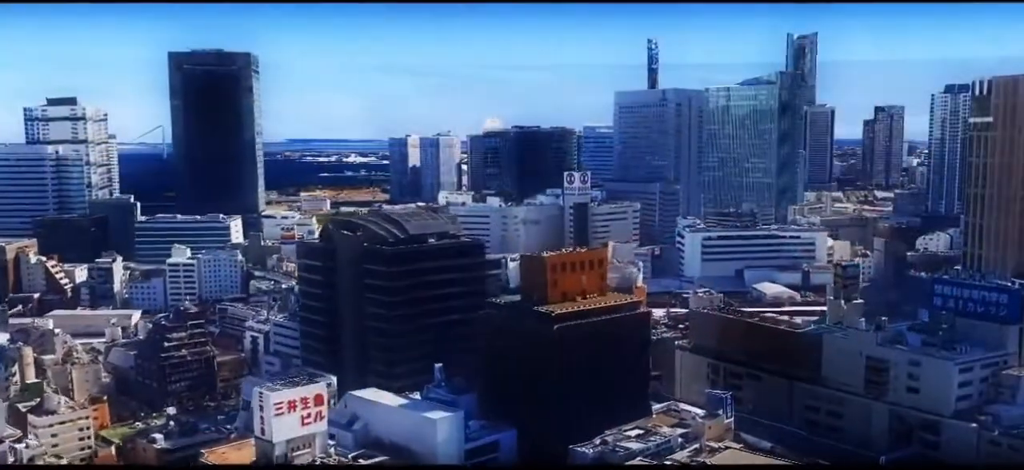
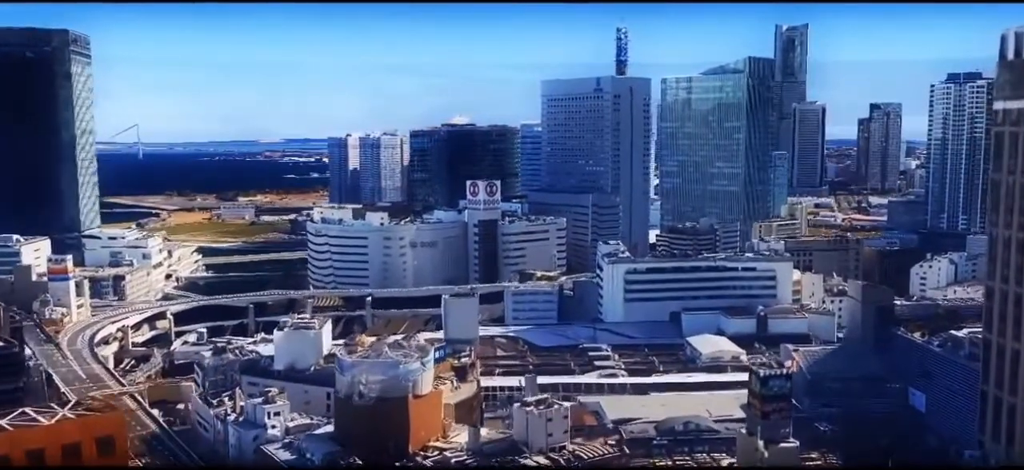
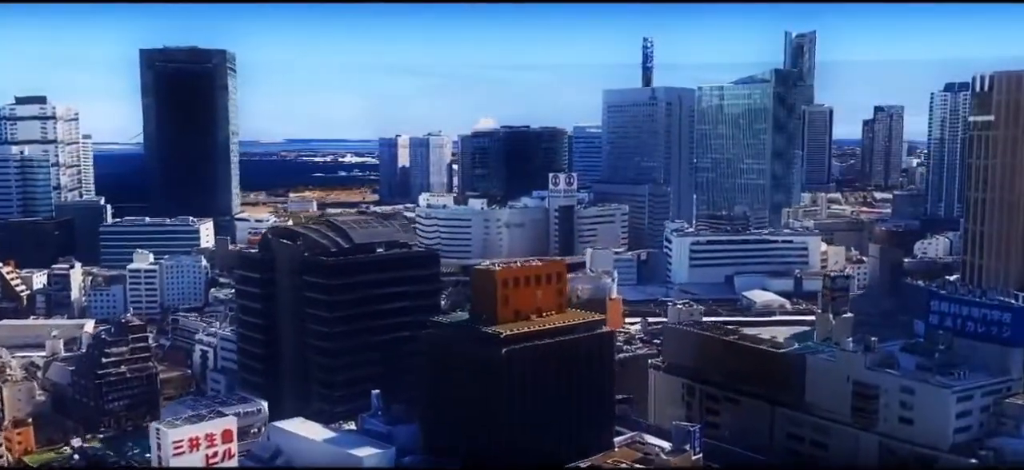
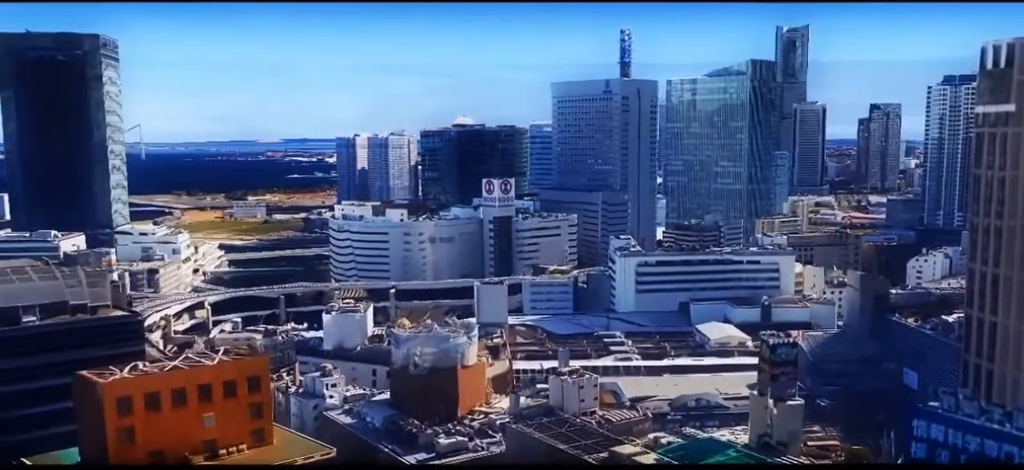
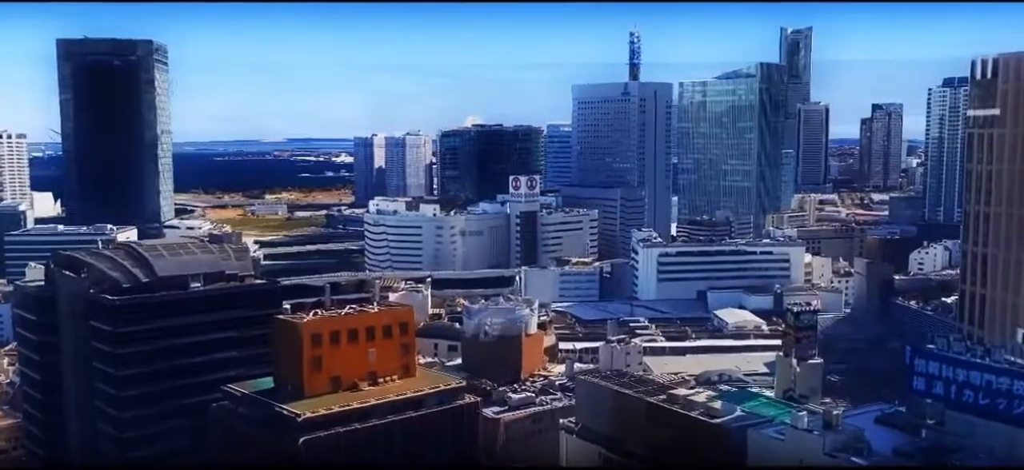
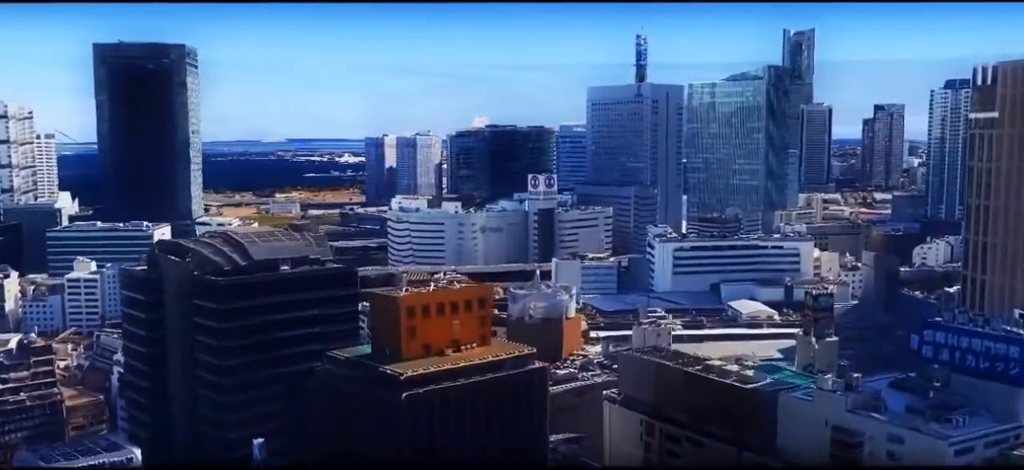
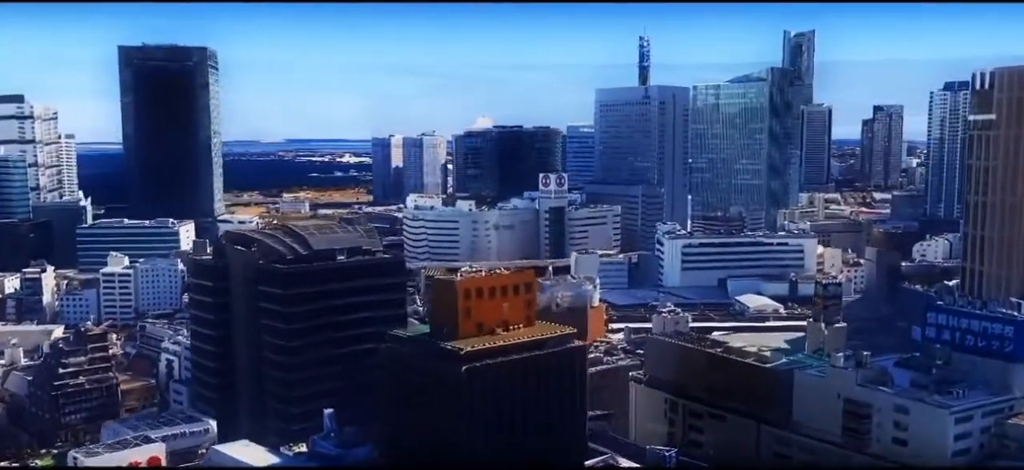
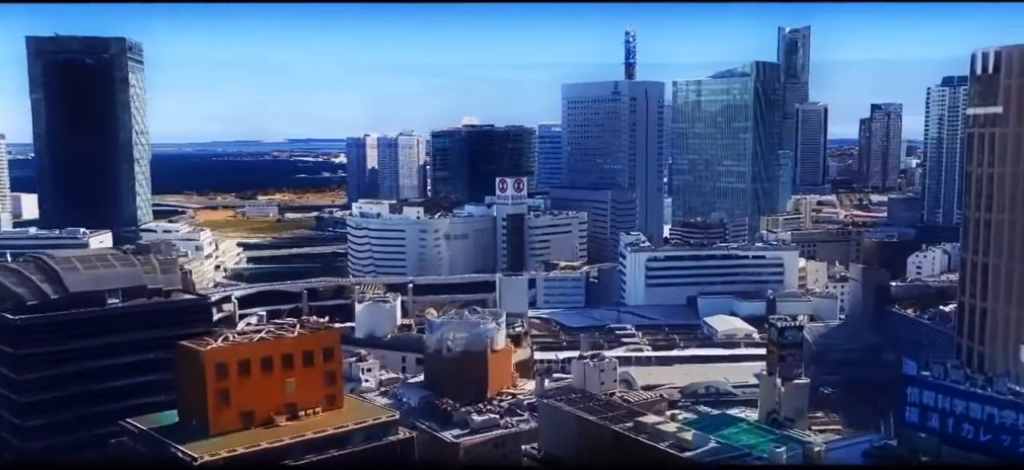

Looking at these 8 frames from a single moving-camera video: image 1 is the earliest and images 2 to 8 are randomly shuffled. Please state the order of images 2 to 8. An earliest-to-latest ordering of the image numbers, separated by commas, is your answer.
3, 7, 6, 5, 8, 4, 2
